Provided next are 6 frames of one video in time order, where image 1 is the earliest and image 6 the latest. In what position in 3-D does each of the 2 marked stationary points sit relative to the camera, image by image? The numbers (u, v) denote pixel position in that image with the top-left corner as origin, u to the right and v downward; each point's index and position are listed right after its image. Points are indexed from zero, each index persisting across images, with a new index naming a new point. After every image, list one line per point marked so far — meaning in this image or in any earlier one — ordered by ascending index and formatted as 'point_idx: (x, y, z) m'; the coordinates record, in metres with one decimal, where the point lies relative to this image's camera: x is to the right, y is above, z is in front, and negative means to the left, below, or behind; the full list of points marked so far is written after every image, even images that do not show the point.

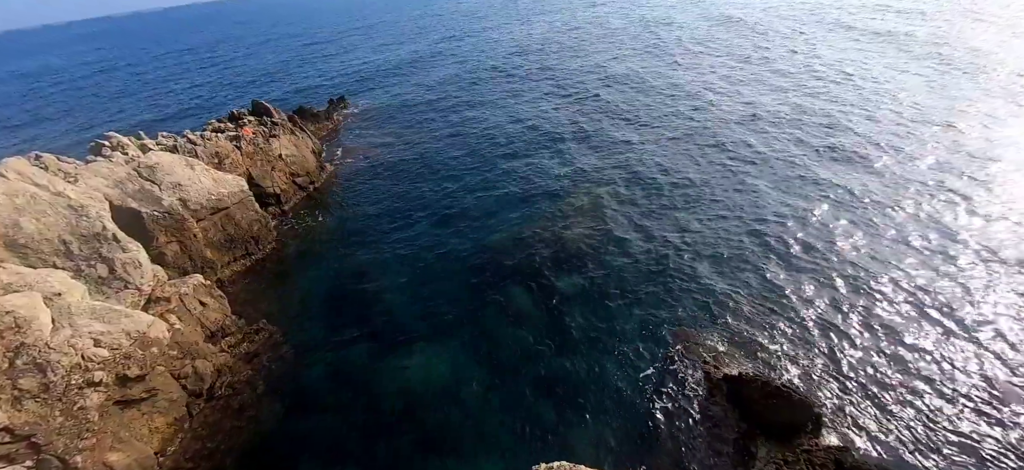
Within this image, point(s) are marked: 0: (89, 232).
0: (-17.0, +0.1, +16.5) m
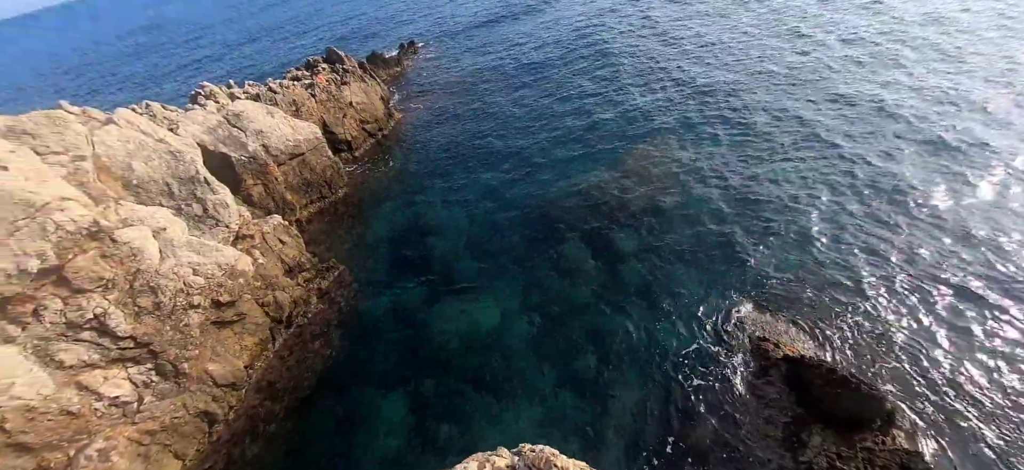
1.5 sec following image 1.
0: (-14.8, +2.7, +18.8) m
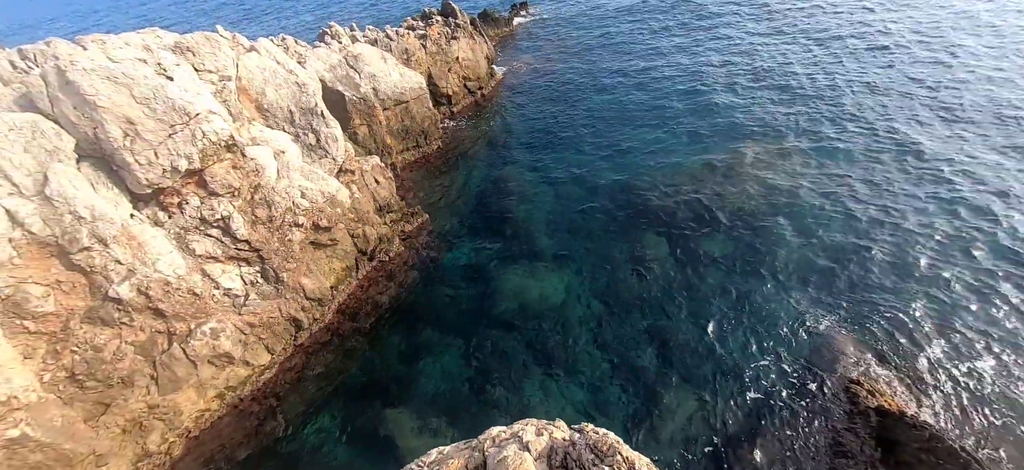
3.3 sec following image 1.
0: (-10.3, +6.4, +20.6) m
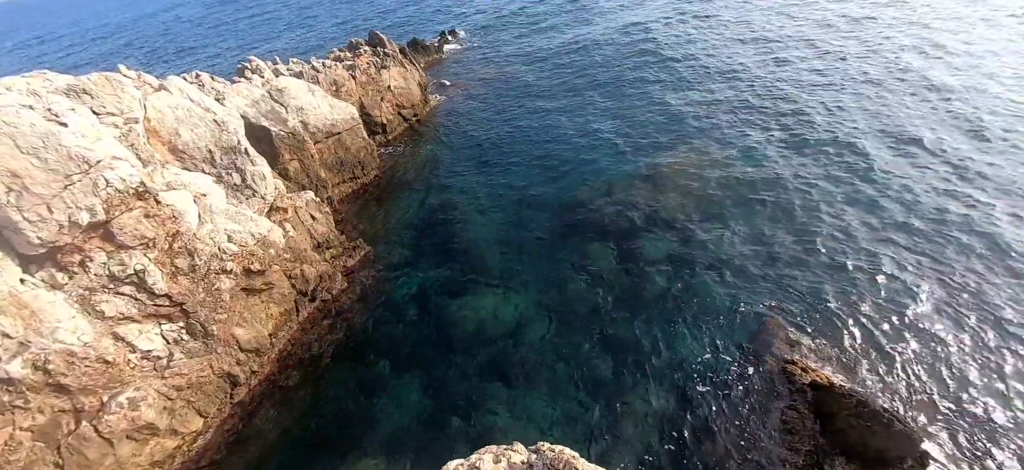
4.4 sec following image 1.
0: (-13.3, +4.2, +19.4) m
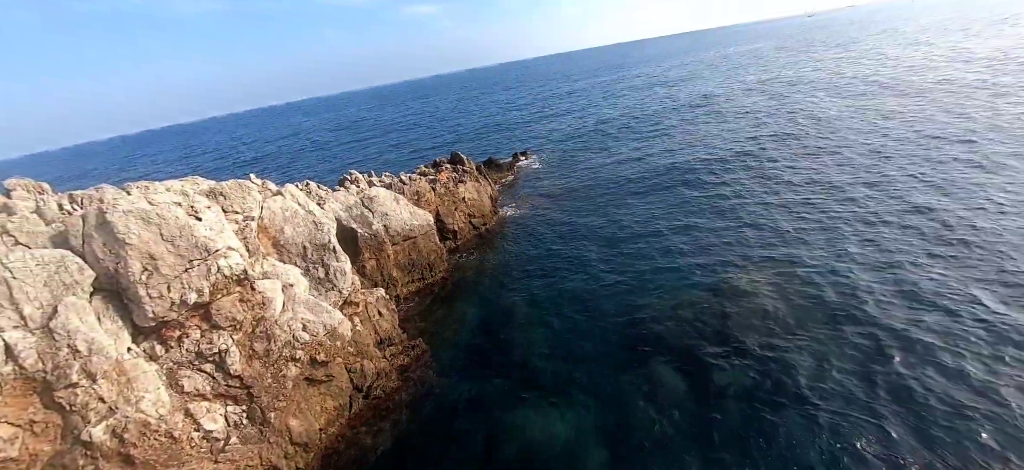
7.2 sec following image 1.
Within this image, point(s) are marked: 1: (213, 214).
0: (-10.2, -0.4, +21.9) m
1: (-12.5, +0.9, +17.3) m
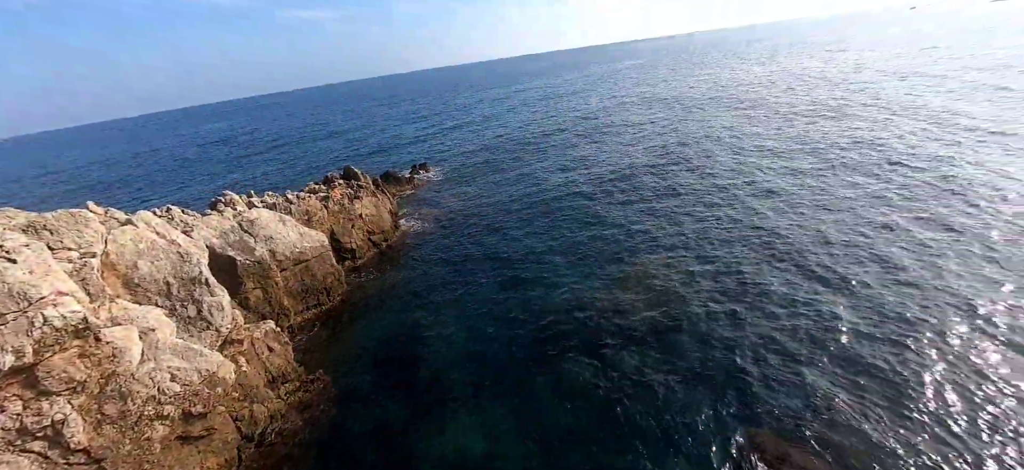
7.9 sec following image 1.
0: (-14.8, -1.9, +19.0) m
1: (-16.2, -0.6, +14.0) m
